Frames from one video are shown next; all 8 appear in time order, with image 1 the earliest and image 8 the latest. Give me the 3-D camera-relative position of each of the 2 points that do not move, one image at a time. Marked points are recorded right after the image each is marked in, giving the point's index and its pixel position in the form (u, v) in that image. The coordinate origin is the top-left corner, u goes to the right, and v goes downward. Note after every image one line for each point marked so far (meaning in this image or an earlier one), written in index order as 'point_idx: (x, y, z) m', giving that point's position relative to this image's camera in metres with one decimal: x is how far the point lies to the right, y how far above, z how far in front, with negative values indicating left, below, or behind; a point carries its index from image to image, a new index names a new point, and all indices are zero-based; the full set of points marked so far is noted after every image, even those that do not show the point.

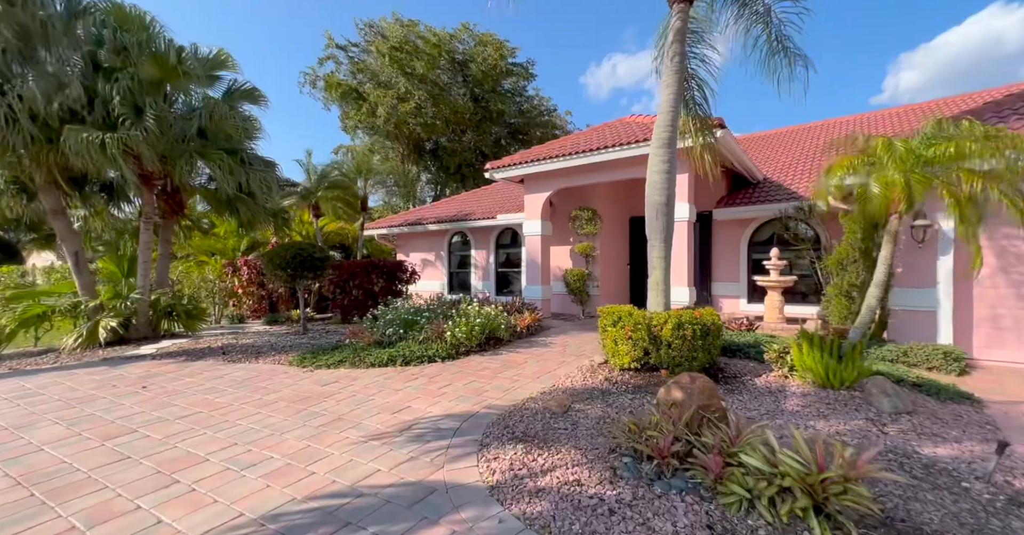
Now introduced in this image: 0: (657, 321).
0: (+1.8, -0.6, +5.6) m
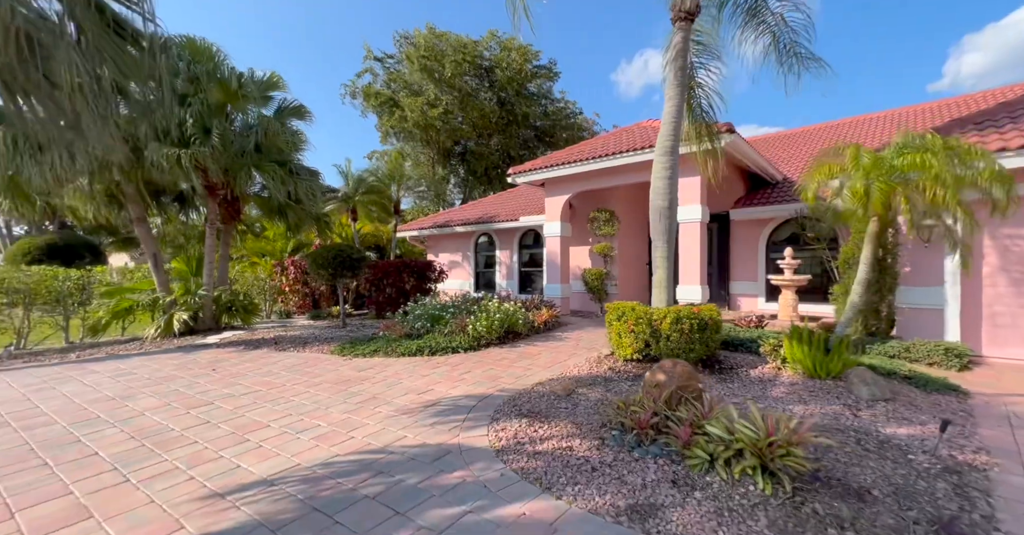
0: (+2.0, -0.6, +6.2) m
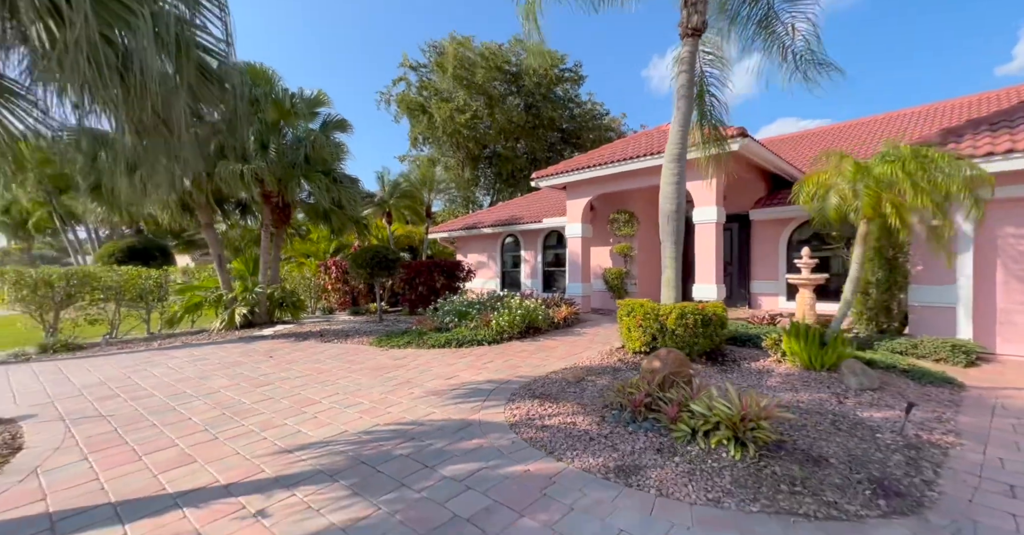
0: (+2.2, -0.6, +6.7) m
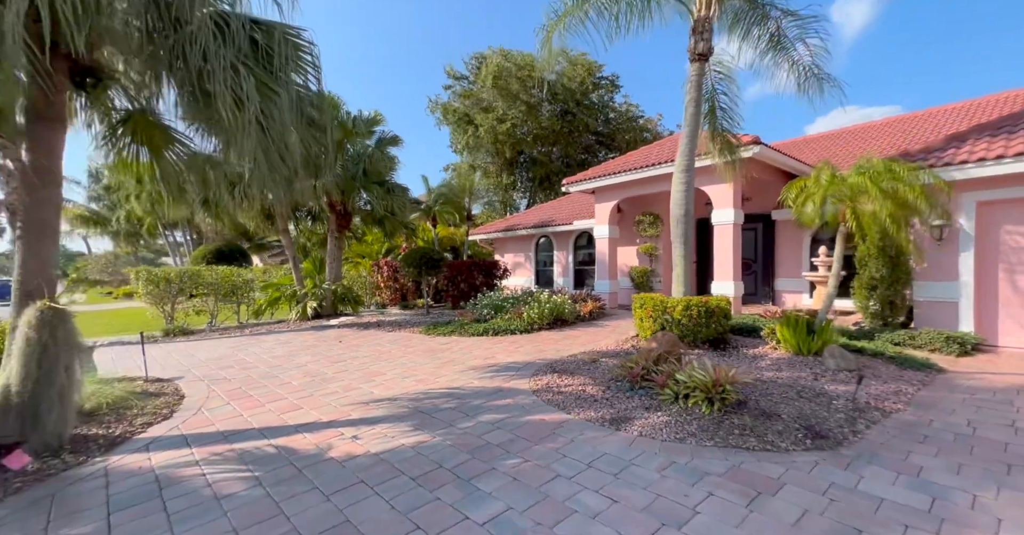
0: (+2.7, -0.6, +7.8) m
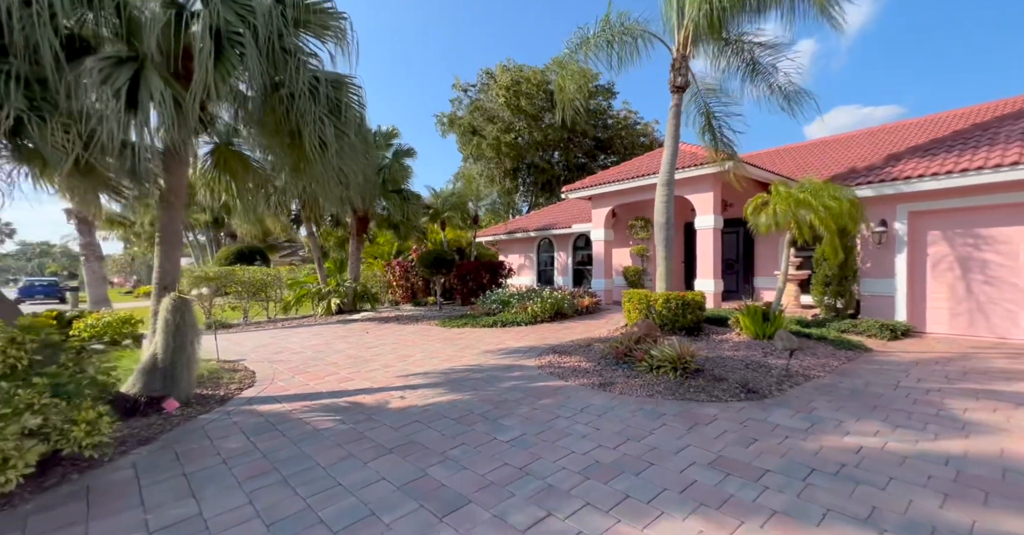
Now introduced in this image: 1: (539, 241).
0: (+2.8, -0.6, +9.2) m
1: (+1.1, +1.1, +19.2) m
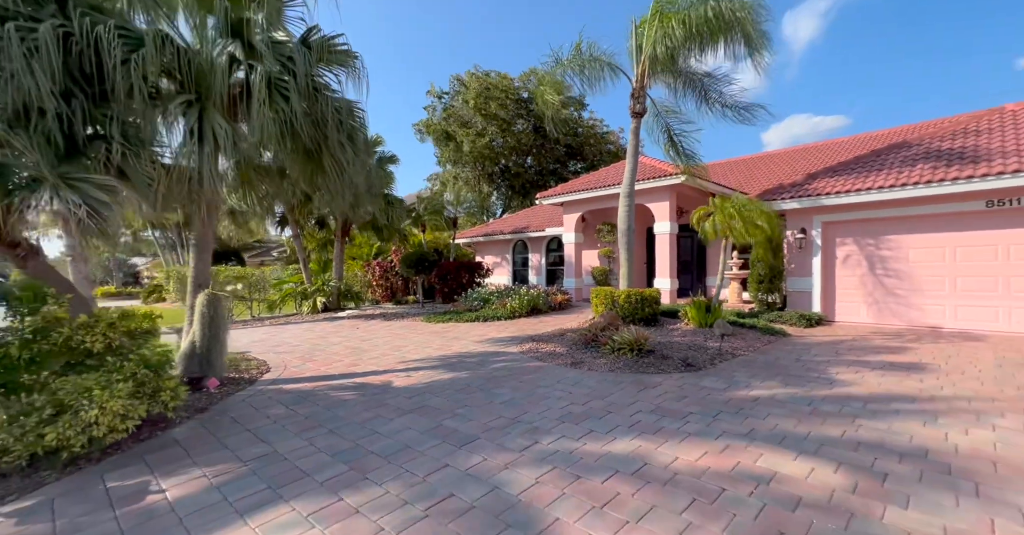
0: (+2.4, -0.6, +10.7) m
1: (+0.1, +1.1, +20.5) m
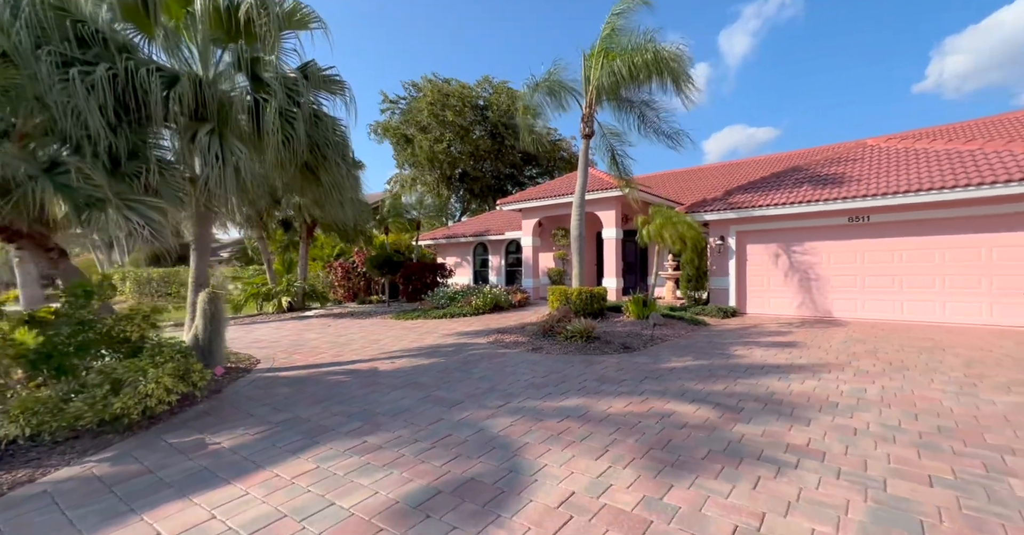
0: (+1.5, -0.6, +12.2) m
1: (-1.7, +1.1, +21.8) m
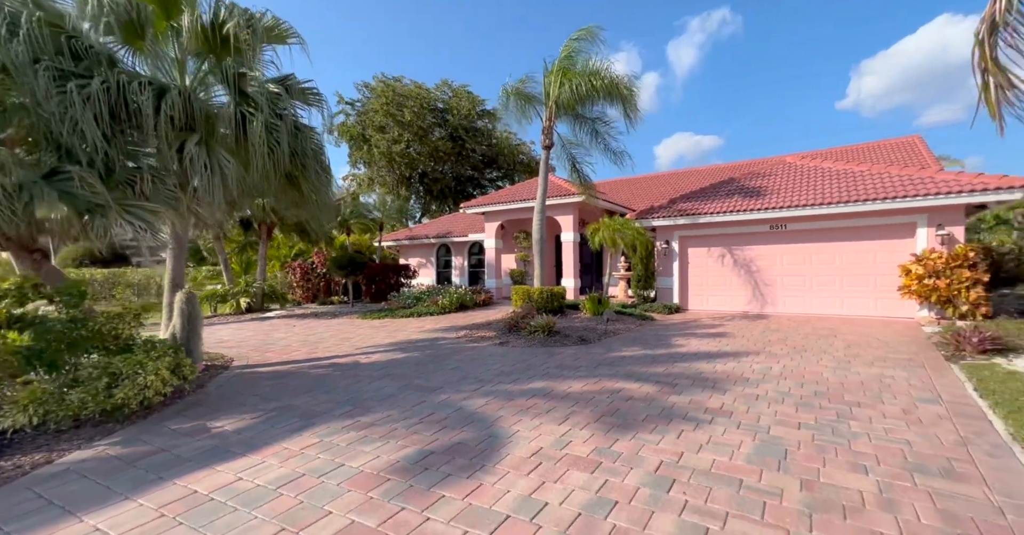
0: (+0.5, -0.7, +13.1) m
1: (-3.6, +1.0, +22.4) m
